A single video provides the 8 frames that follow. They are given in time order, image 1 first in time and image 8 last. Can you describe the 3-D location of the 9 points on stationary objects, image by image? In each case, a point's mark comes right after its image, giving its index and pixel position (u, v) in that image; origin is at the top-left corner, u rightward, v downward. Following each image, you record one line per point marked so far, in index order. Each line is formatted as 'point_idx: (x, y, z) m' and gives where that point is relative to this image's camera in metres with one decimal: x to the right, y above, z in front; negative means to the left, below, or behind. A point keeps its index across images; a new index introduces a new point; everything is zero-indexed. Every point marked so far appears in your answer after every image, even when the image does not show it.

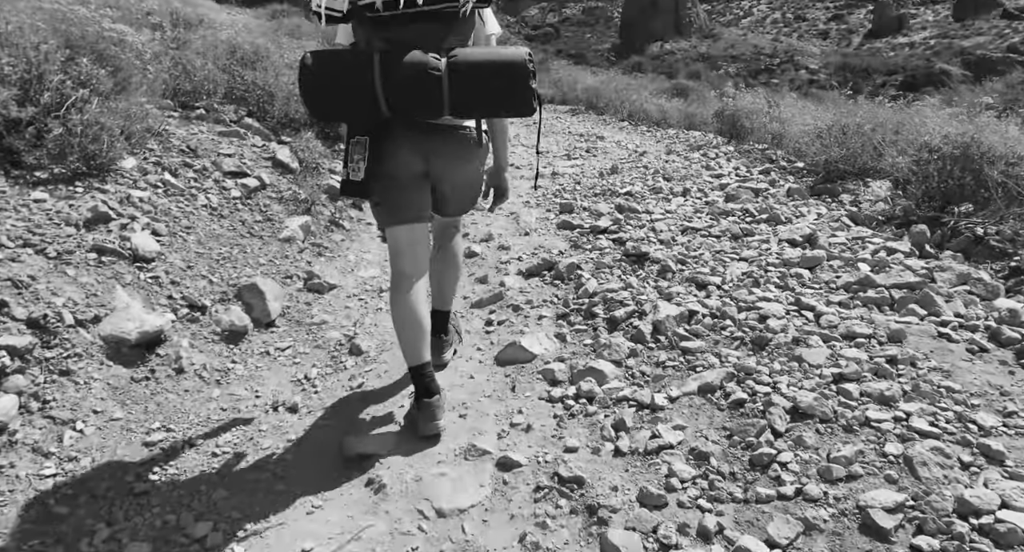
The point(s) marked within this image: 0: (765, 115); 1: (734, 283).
0: (+2.4, +1.5, +5.5) m
1: (+0.9, 0.0, +2.4) m
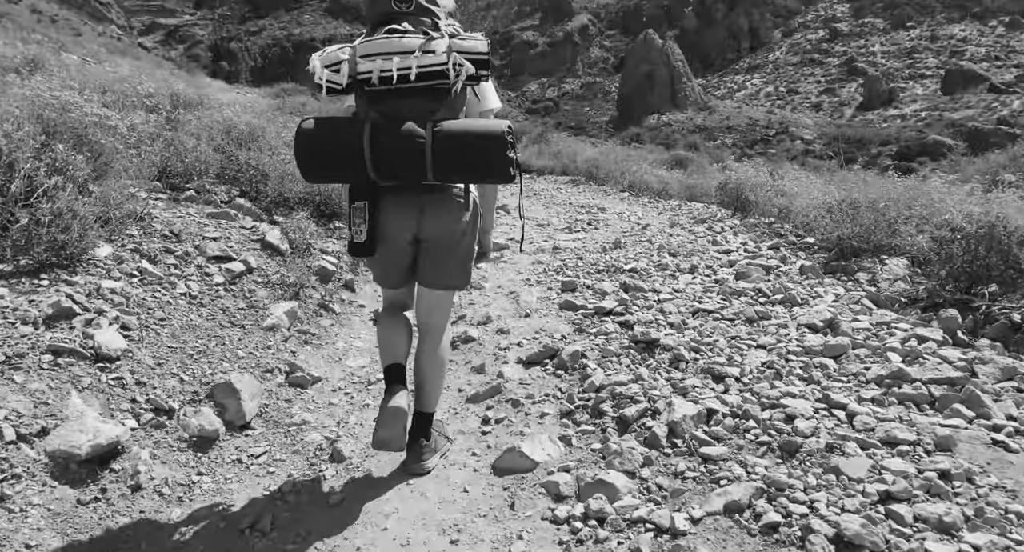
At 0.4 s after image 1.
0: (+2.4, +0.8, +5.4) m
1: (+0.9, -0.4, +2.2) m
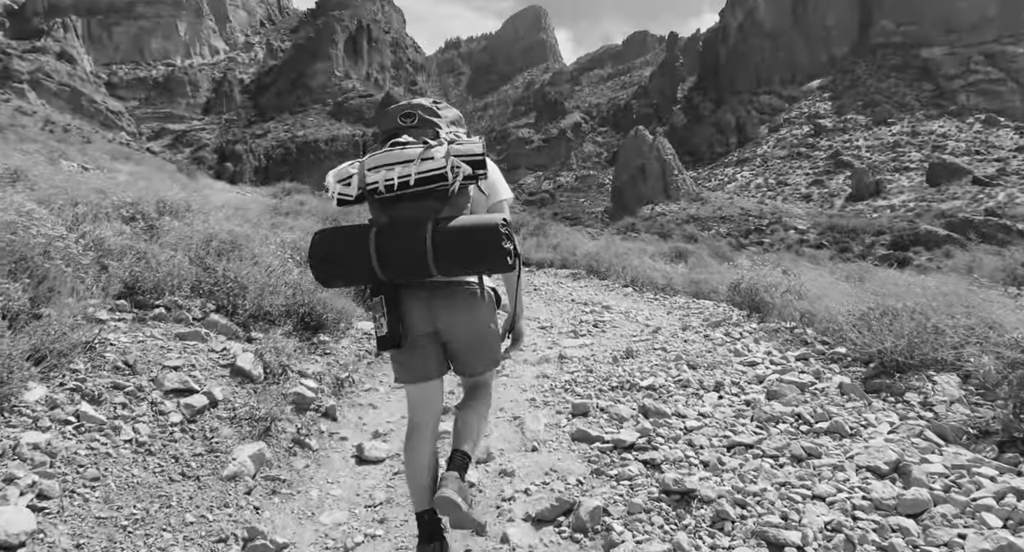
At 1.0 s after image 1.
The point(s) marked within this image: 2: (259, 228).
0: (+2.4, -0.1, +5.1) m
1: (+0.9, -0.8, +1.8) m
2: (-2.4, +0.4, +5.6) m
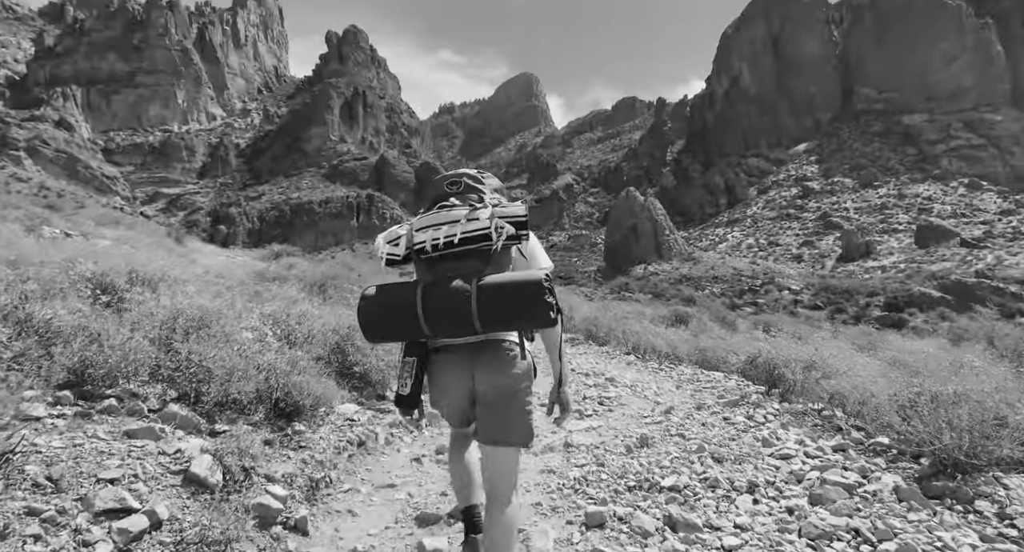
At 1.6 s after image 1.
0: (+2.4, -0.7, +4.8) m
1: (+0.9, -1.0, +1.3) m
2: (-2.4, -0.3, +5.3) m
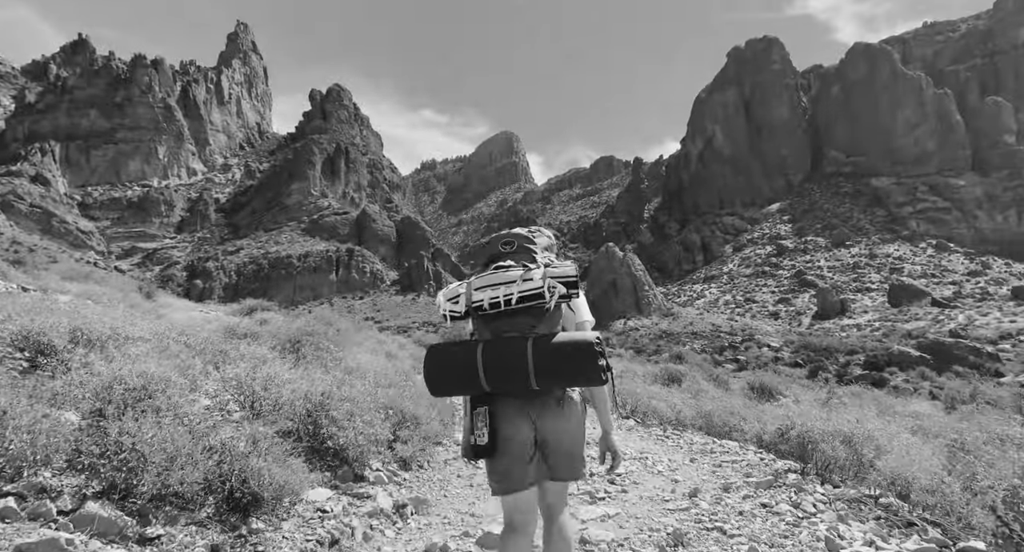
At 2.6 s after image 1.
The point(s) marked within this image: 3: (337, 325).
0: (+2.4, -1.1, +4.3) m
1: (+1.1, -1.2, +0.7) m
2: (-2.5, -0.7, +4.6) m
3: (-4.8, -1.3, +16.0) m
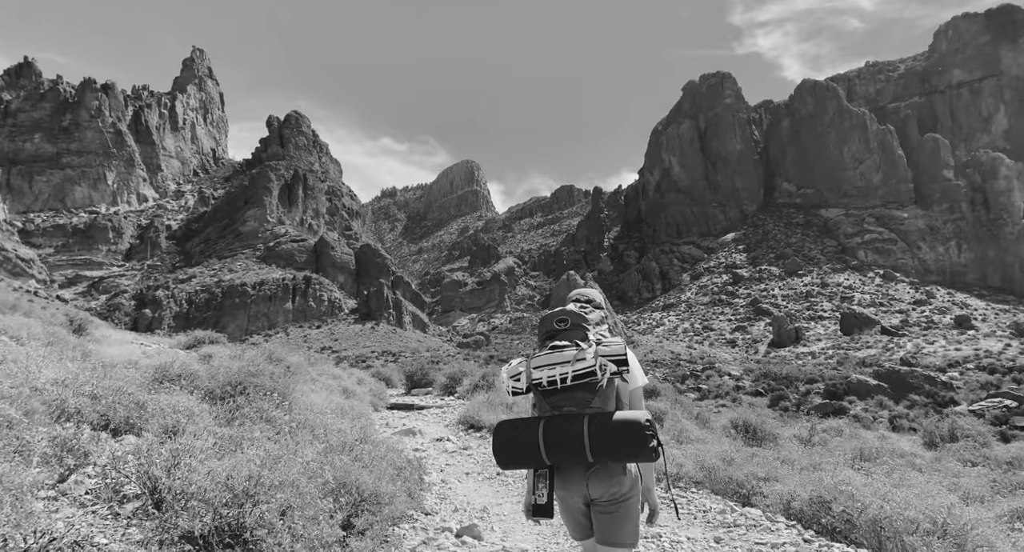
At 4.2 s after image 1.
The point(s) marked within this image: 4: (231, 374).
0: (+2.3, -1.4, +3.4) m
1: (+1.2, -1.2, -0.2) m
2: (-2.5, -0.9, +3.5) m
3: (-5.6, -2.1, +14.7) m
4: (-4.3, -1.5, +9.1) m
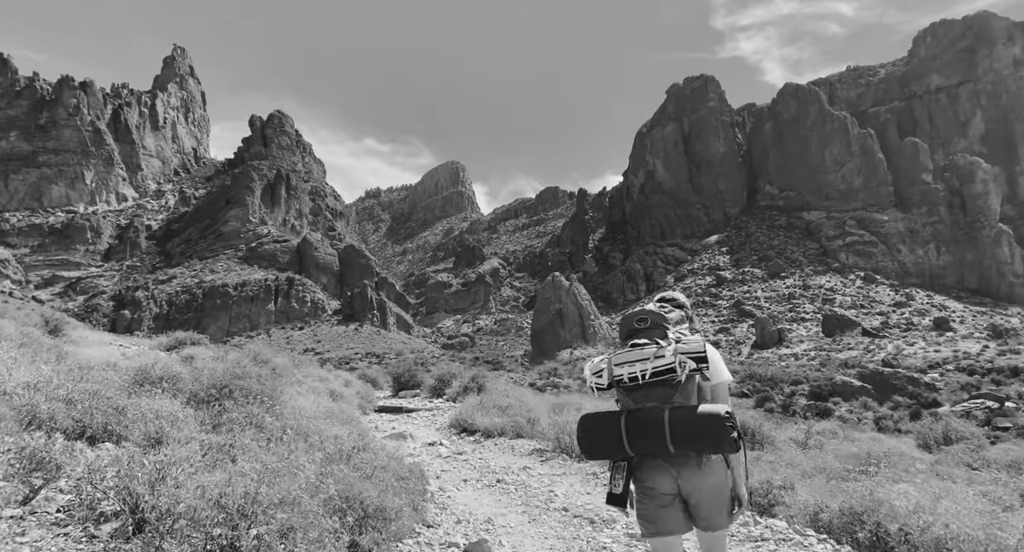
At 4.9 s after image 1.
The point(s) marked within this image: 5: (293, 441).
0: (+2.4, -1.4, +3.2) m
1: (+1.4, -1.2, -0.4) m
2: (-2.4, -0.9, +3.1) m
3: (-5.7, -2.1, +14.2) m
4: (-4.4, -1.5, +8.7) m
5: (-2.0, -1.5, +5.6) m
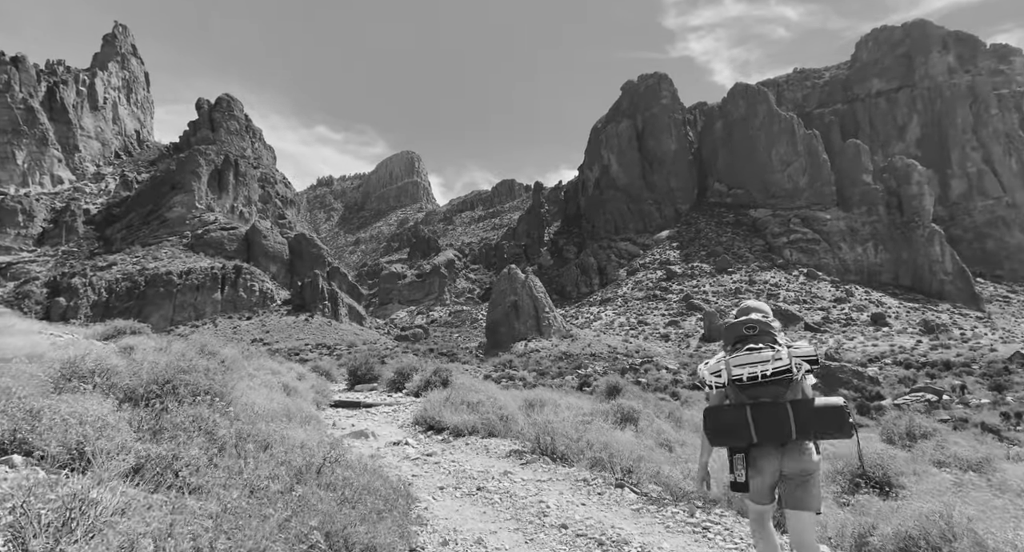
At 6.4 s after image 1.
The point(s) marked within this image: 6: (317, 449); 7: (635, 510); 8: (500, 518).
0: (+2.6, -1.3, +2.7) m
1: (+1.9, -1.2, -1.0) m
2: (-2.3, -0.8, +2.2) m
3: (-6.4, -1.7, +13.1) m
4: (-4.6, -1.2, +7.6) m
5: (-2.1, -1.4, +4.7) m
6: (-1.8, -1.6, +5.4) m
7: (+1.1, -2.1, +5.7) m
8: (-0.1, -2.2, +5.5) m
